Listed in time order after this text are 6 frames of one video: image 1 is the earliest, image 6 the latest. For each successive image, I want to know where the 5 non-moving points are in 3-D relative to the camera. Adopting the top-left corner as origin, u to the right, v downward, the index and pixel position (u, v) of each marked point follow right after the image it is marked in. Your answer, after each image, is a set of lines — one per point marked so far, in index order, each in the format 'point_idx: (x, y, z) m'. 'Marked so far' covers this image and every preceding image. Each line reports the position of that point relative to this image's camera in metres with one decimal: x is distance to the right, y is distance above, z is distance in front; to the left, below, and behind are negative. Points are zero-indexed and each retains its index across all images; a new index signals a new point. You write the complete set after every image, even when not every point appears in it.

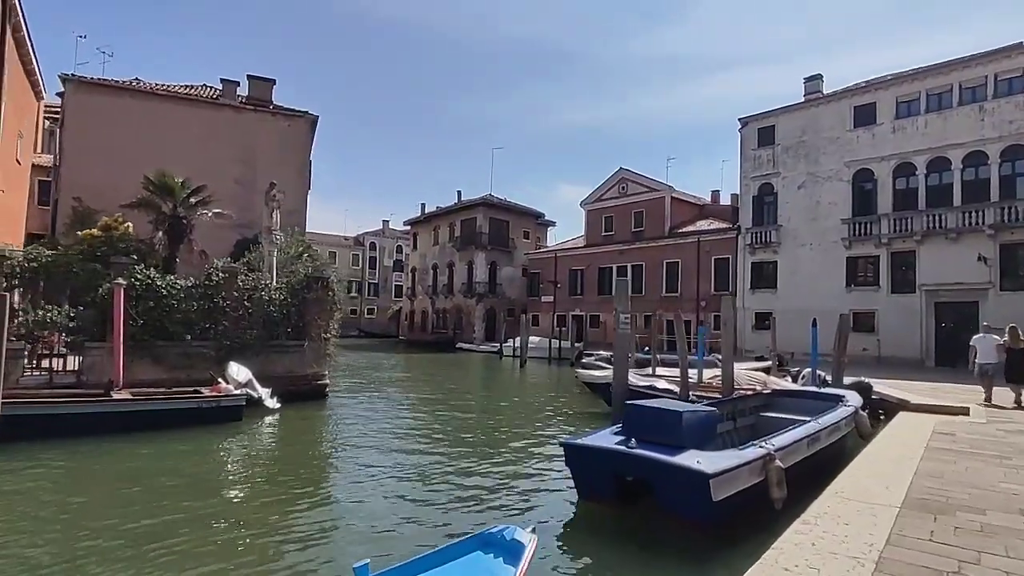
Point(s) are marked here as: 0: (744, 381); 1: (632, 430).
0: (+5.7, -2.3, +15.6) m
1: (+1.4, -1.6, +7.5) m
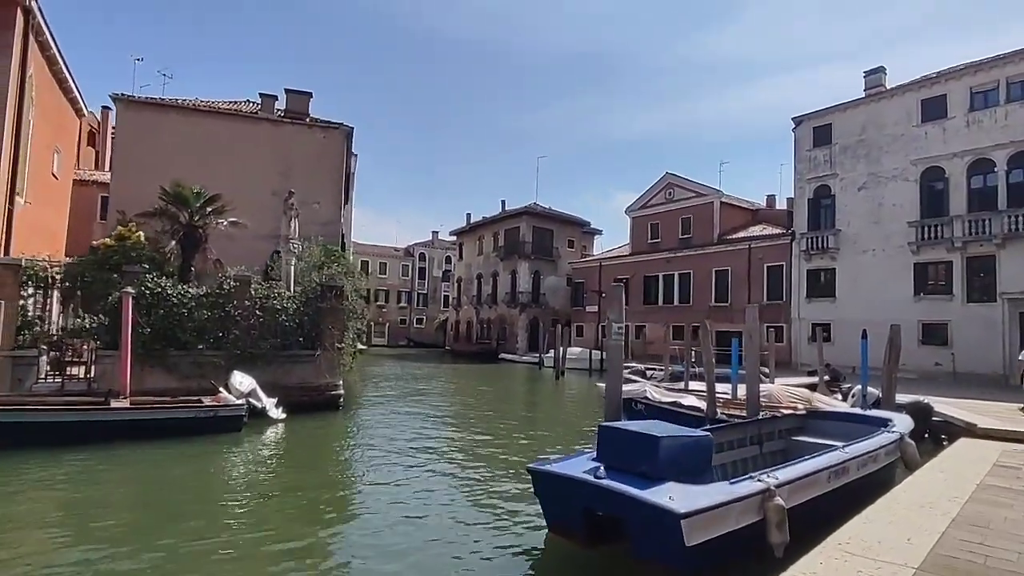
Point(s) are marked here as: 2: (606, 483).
0: (+6.0, -2.5, +14.2) m
1: (+1.0, -1.7, +6.5) m
2: (+0.9, -1.8, +6.0) m
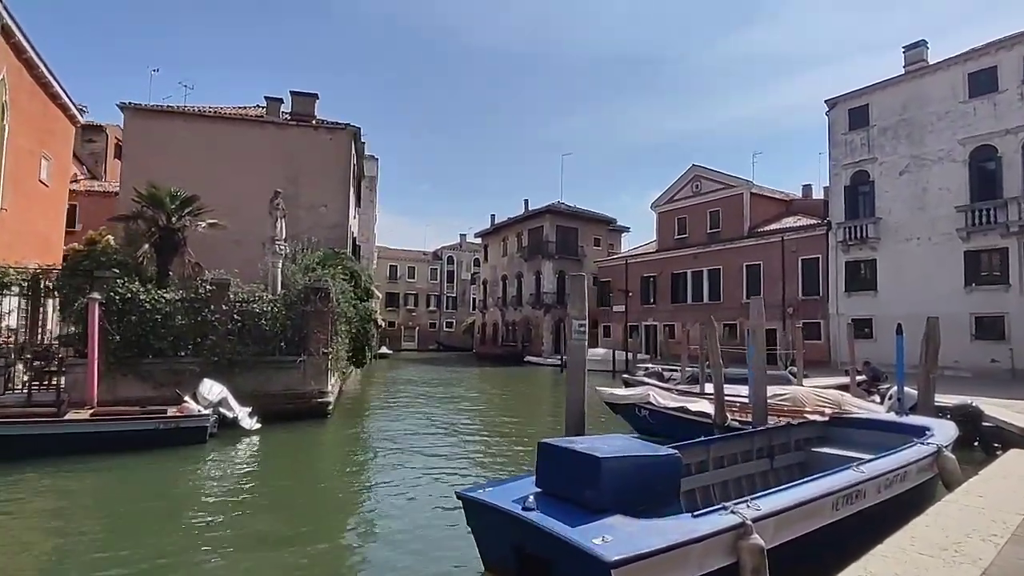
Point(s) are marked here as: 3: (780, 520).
0: (+5.8, -2.3, +12.6) m
1: (+0.3, -1.6, +5.3) m
2: (+0.2, -1.7, +4.7) m
3: (+2.2, -1.9, +5.1) m
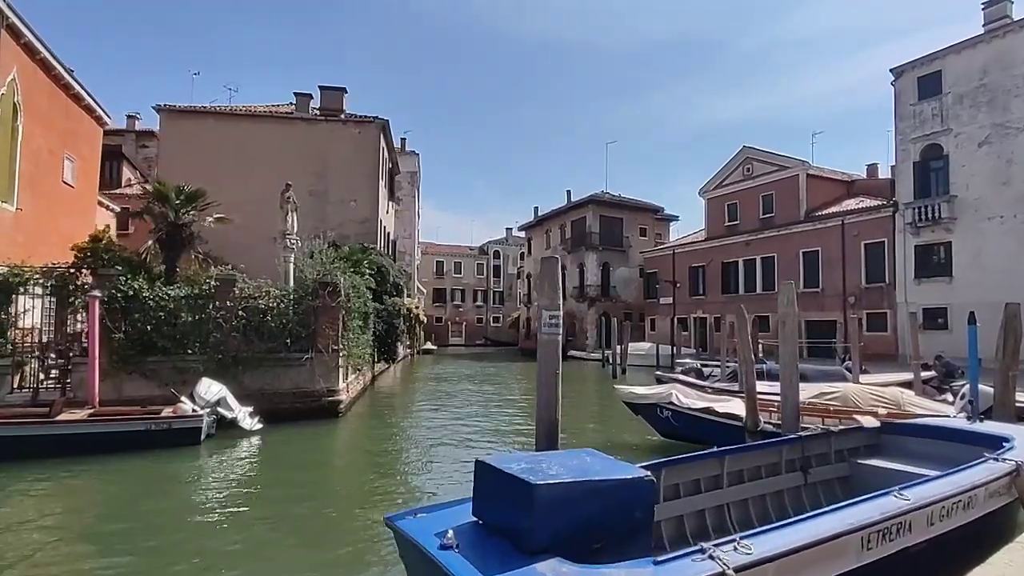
0: (+6.0, -2.0, +11.0) m
1: (-0.2, -1.4, +4.2) m
2: (-0.4, -1.6, +3.7) m
3: (+1.7, -1.7, +3.9) m
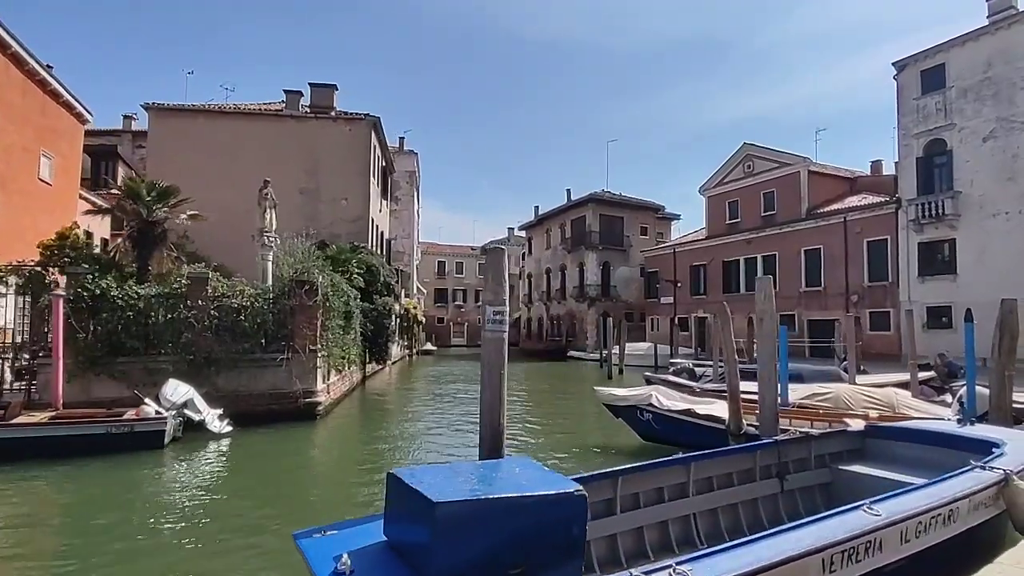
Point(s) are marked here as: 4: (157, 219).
0: (+5.6, -1.9, +10.5) m
1: (-0.7, -1.4, +3.7) m
2: (-0.9, -1.5, +3.2) m
3: (+1.2, -1.6, +3.4) m
4: (-7.7, +1.6, +14.0) m
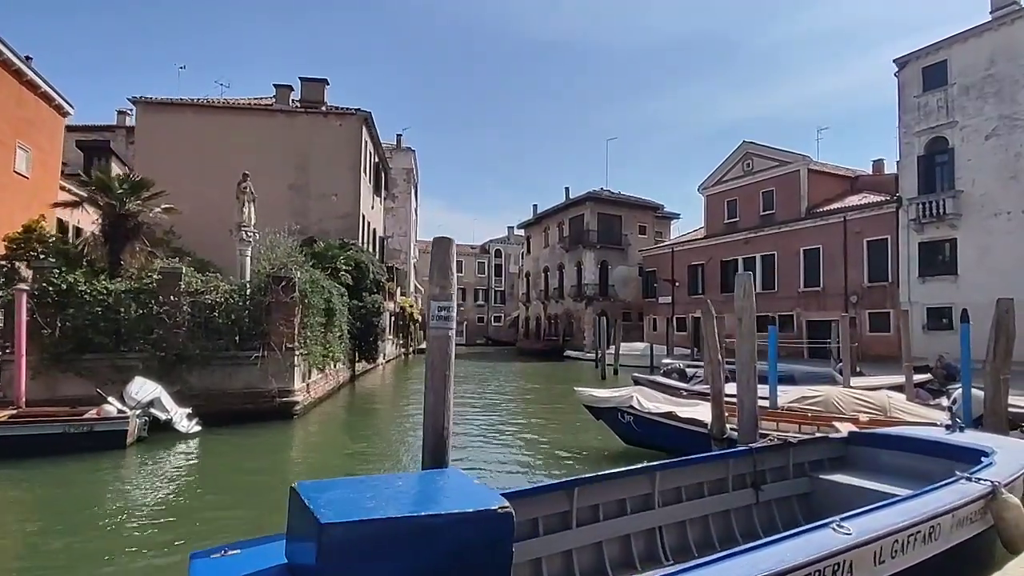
0: (+5.2, -1.9, +10.0) m
1: (-1.1, -1.3, +3.3) m
2: (-1.3, -1.5, +2.8) m
3: (+0.8, -1.6, +3.0) m
4: (-8.0, +1.7, +13.6) m
